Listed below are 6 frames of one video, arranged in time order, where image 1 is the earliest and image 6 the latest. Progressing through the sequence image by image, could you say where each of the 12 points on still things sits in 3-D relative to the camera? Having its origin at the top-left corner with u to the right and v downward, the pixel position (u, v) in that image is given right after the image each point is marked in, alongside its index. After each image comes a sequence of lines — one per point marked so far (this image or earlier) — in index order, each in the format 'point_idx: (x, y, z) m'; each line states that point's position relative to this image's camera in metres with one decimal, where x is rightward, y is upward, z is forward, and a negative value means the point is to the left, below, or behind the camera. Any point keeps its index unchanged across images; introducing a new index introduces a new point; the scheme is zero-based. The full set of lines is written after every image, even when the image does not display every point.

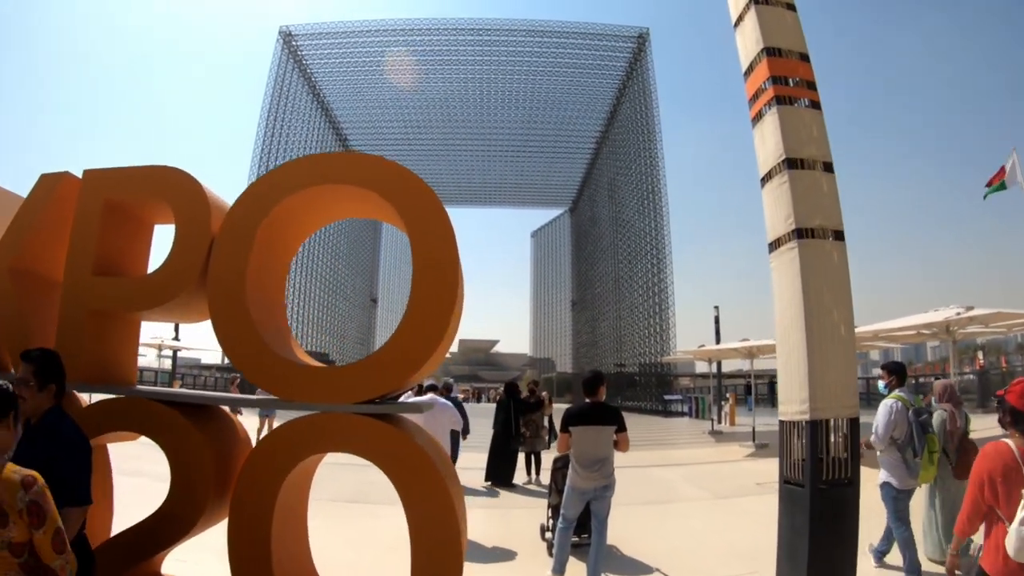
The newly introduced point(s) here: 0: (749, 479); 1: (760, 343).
0: (+3.6, -3.0, +10.2) m
1: (+5.7, -1.2, +15.0) m
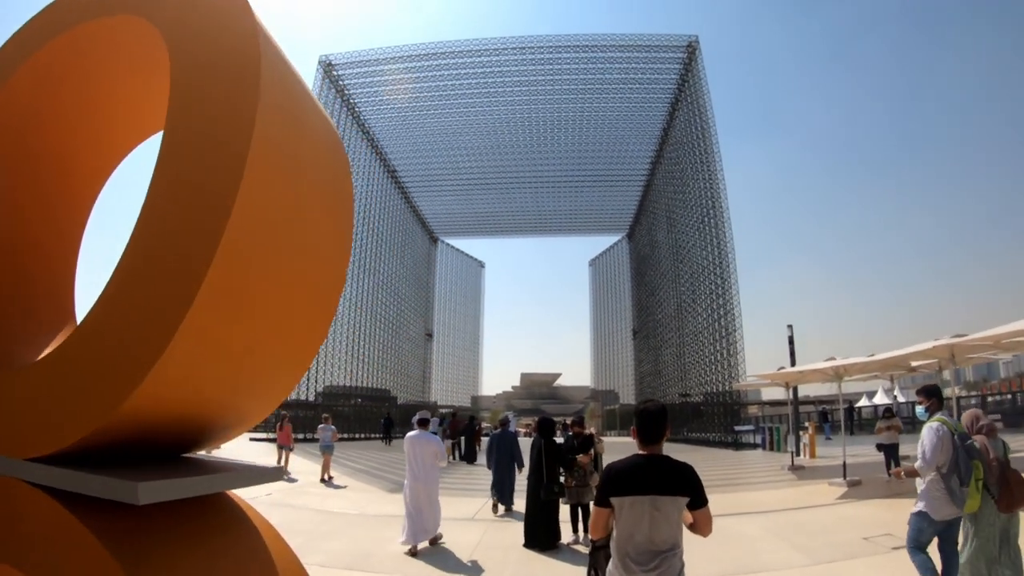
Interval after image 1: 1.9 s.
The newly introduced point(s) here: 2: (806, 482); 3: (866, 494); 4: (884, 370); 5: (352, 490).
0: (+4.3, -3.0, +8.3) m
1: (+6.7, -1.4, +12.9) m
2: (+6.6, -4.4, +14.7) m
3: (+6.6, -3.9, +12.3) m
4: (+8.2, -1.8, +14.5) m
5: (-2.4, -3.1, +10.0) m
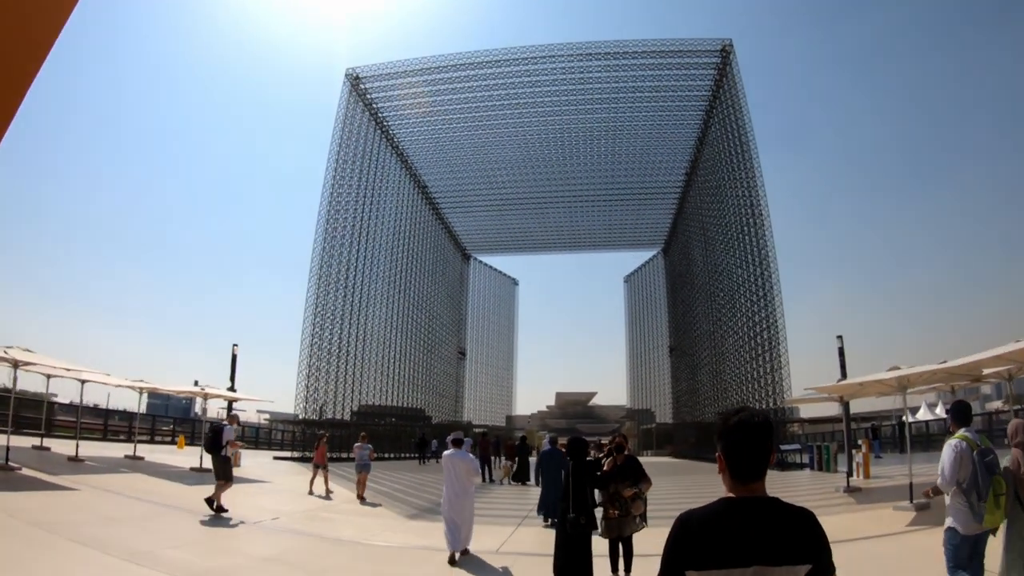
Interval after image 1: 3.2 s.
0: (+4.6, -3.0, +7.2) m
1: (+7.2, -1.5, +11.8) m
2: (+7.3, -4.5, +13.5) m
3: (+7.2, -3.9, +11.0) m
4: (+8.8, -1.9, +13.2) m
5: (-2.0, -3.2, +9.3) m
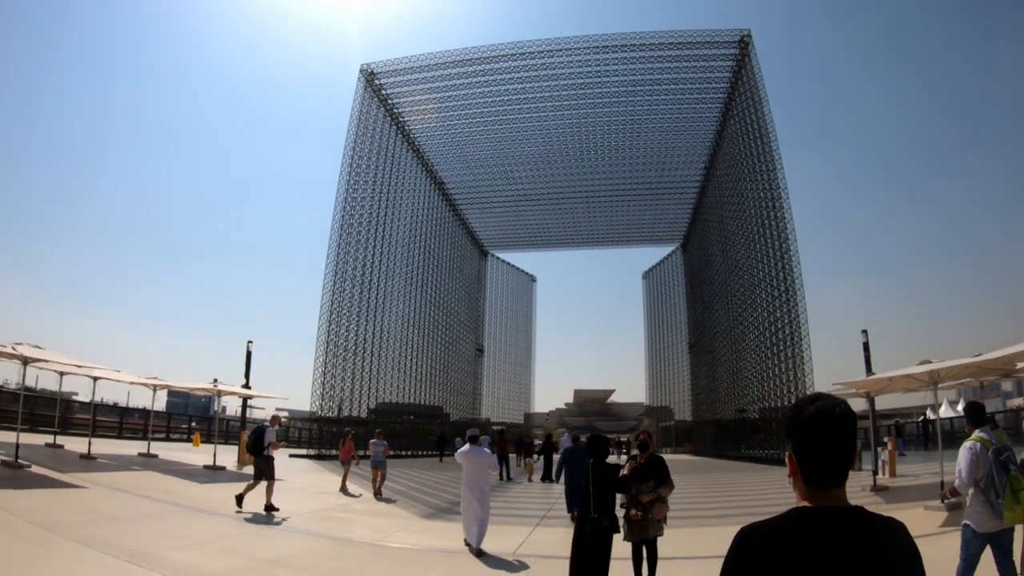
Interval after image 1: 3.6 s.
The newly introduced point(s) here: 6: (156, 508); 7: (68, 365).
0: (+4.8, -2.9, +6.8) m
1: (+7.5, -1.4, +11.3) m
2: (+7.6, -4.3, +13.0) m
3: (+7.5, -3.8, +10.6) m
4: (+9.1, -1.7, +12.7) m
5: (-1.8, -3.1, +9.1) m
6: (-4.4, -2.7, +8.0) m
7: (-9.2, -1.6, +13.6) m
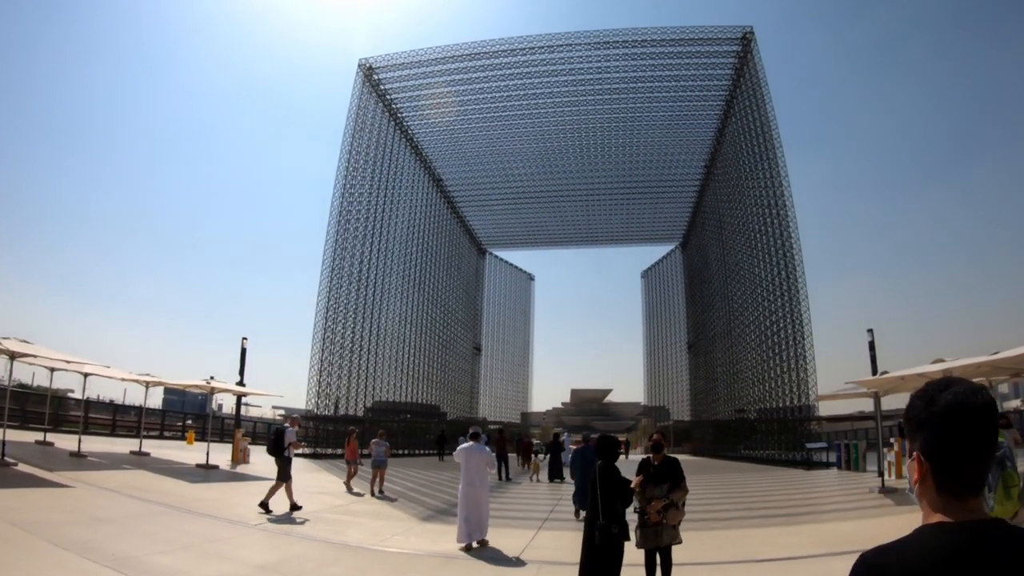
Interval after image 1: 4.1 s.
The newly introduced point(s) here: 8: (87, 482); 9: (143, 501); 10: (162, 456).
0: (+4.8, -2.8, +6.5) m
1: (+7.5, -1.3, +11.0) m
2: (+7.6, -4.3, +12.7) m
3: (+7.5, -3.7, +10.3) m
4: (+9.2, -1.7, +12.4) m
5: (-1.7, -3.1, +8.7) m
6: (-4.3, -2.6, +7.7) m
7: (-9.2, -1.5, +13.3) m
8: (-6.0, -2.7, +9.3) m
9: (-4.6, -2.7, +8.1) m
10: (-7.9, -3.8, +14.8) m
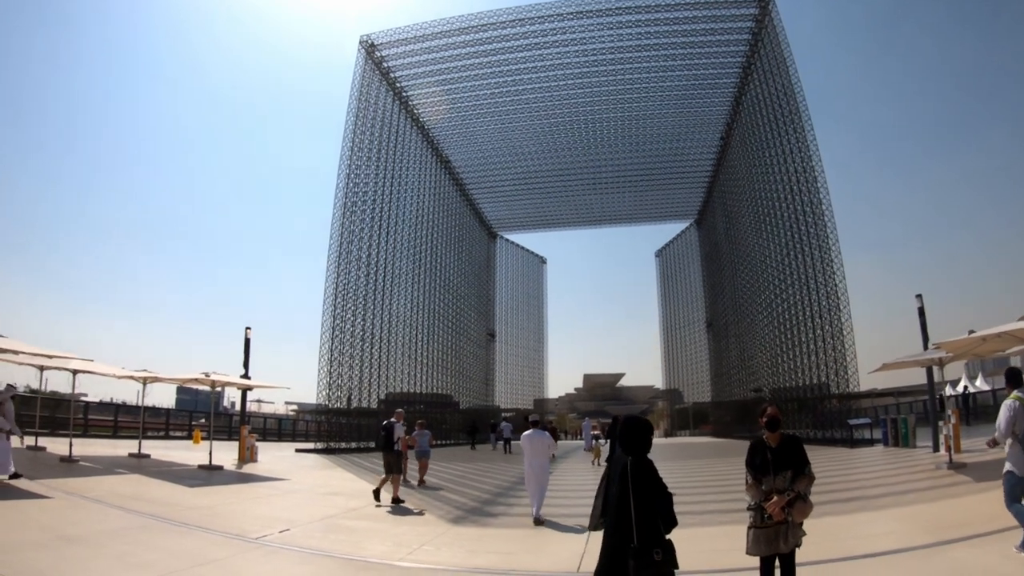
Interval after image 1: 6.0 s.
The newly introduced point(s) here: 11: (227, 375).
0: (+5.3, -2.3, +5.2) m
1: (+8.0, -0.6, +9.7) m
2: (+8.3, -3.5, +11.4) m
3: (+8.0, -3.0, +9.0) m
4: (+9.7, -0.8, +11.1) m
5: (-1.2, -2.7, +7.5) m
6: (-3.8, -2.3, +6.5) m
7: (-8.7, -1.3, +12.1) m
8: (-5.5, -2.5, +8.1) m
9: (-4.1, -2.4, +7.0) m
10: (-7.2, -3.5, +13.7) m
11: (-6.6, -2.0, +15.2) m
